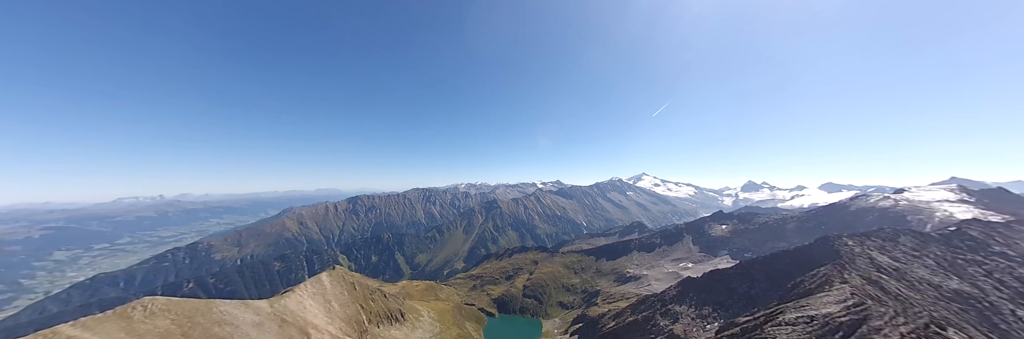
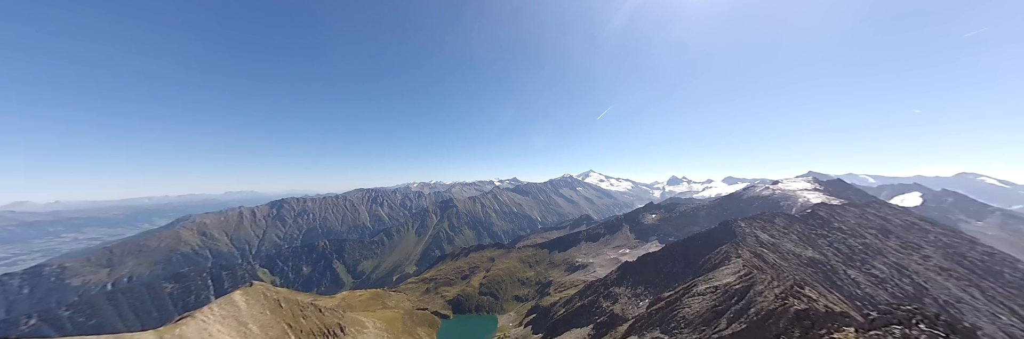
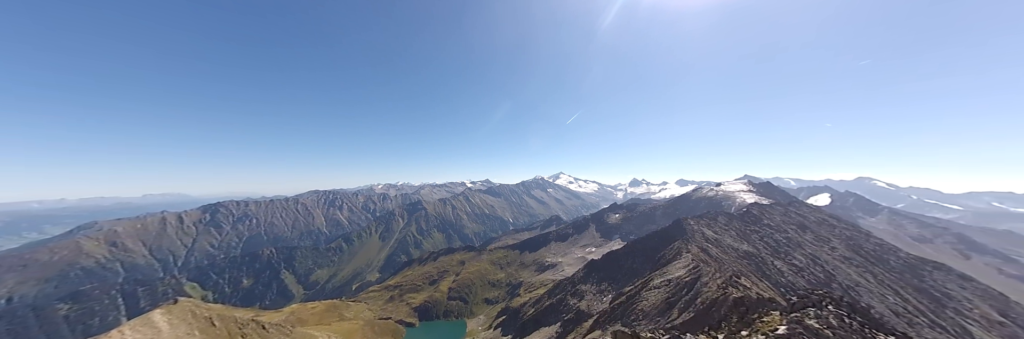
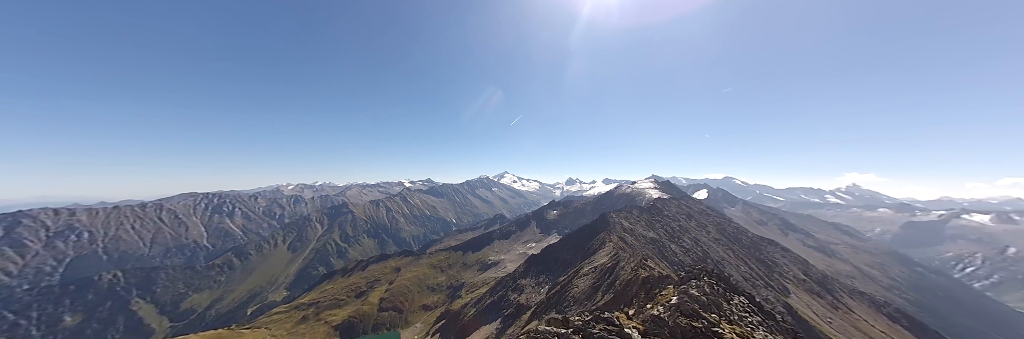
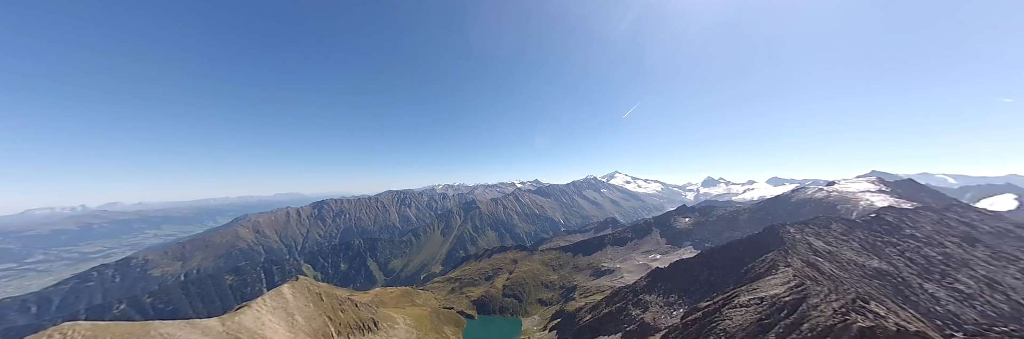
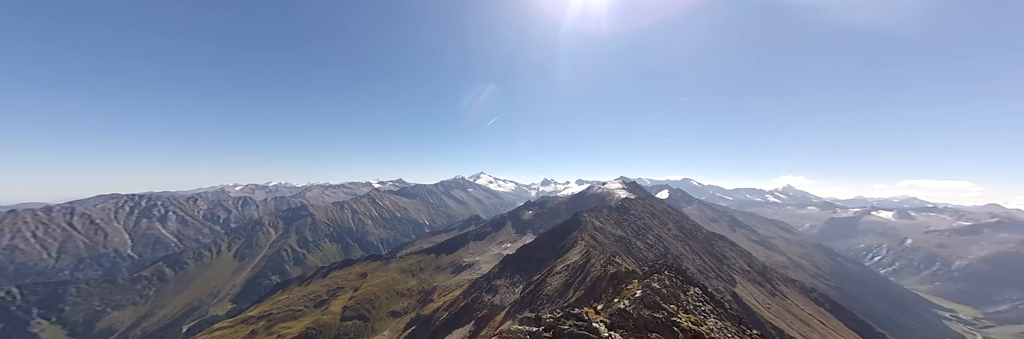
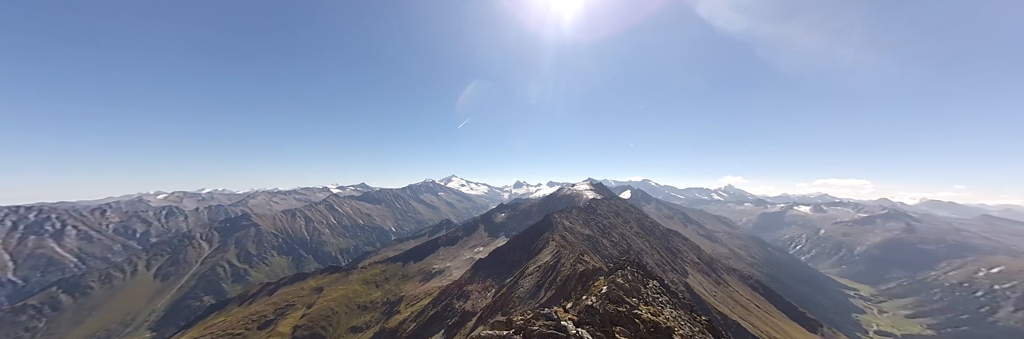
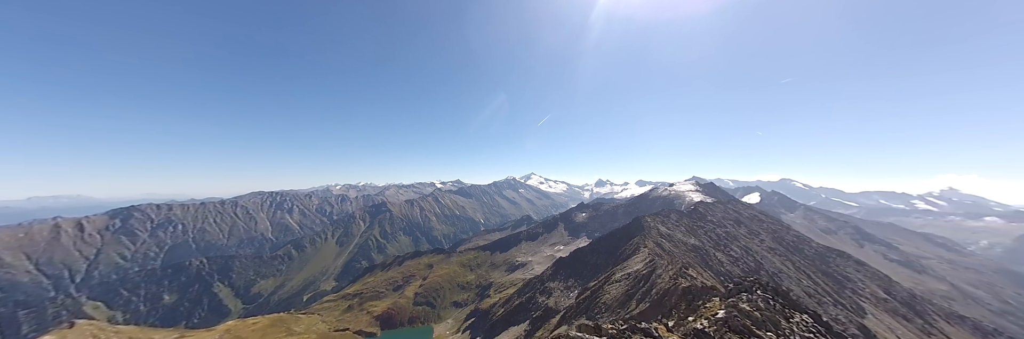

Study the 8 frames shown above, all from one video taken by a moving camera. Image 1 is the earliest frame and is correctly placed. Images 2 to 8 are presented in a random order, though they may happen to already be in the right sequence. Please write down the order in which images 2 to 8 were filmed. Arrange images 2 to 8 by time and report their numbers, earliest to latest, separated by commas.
5, 2, 3, 8, 4, 6, 7
